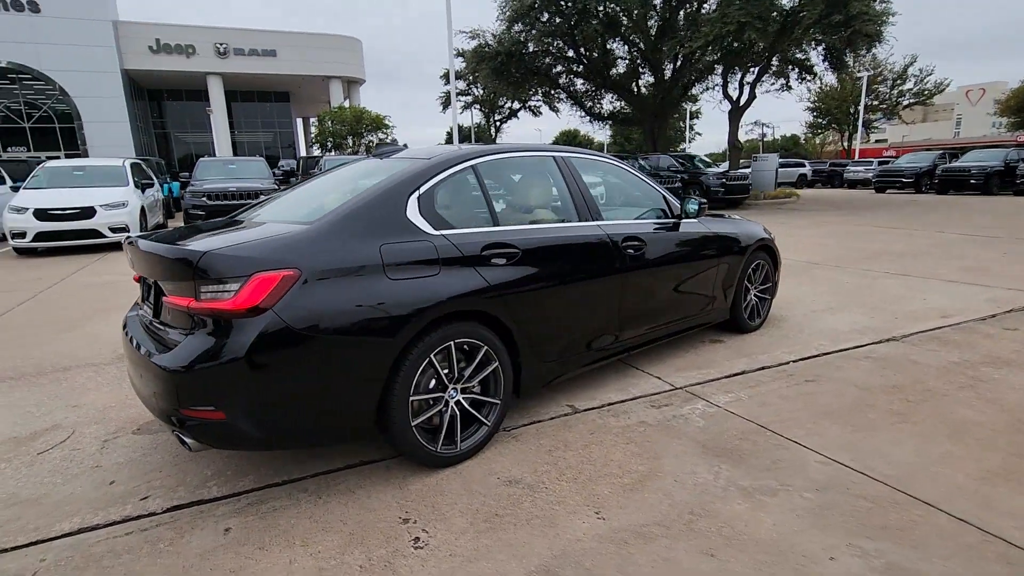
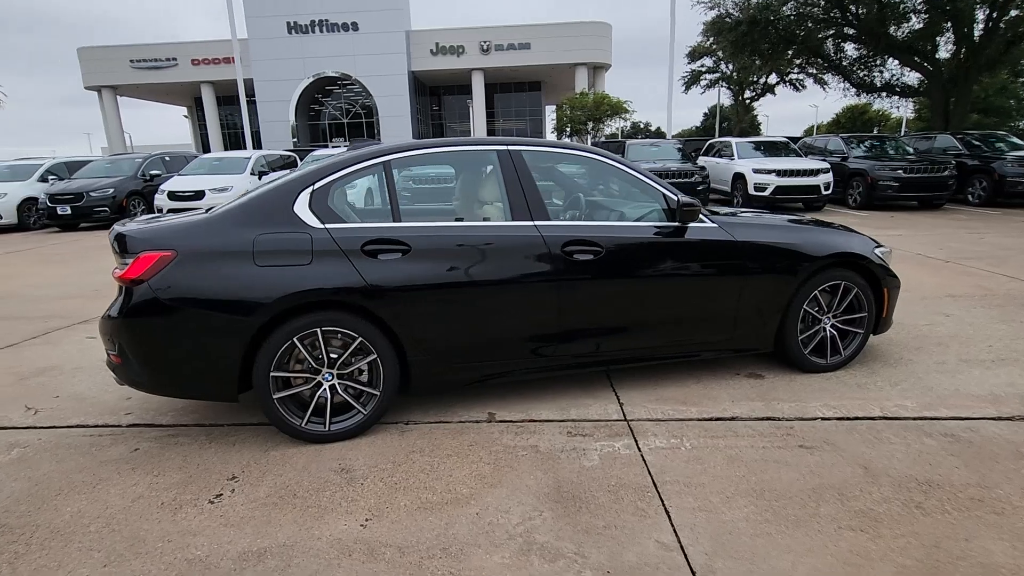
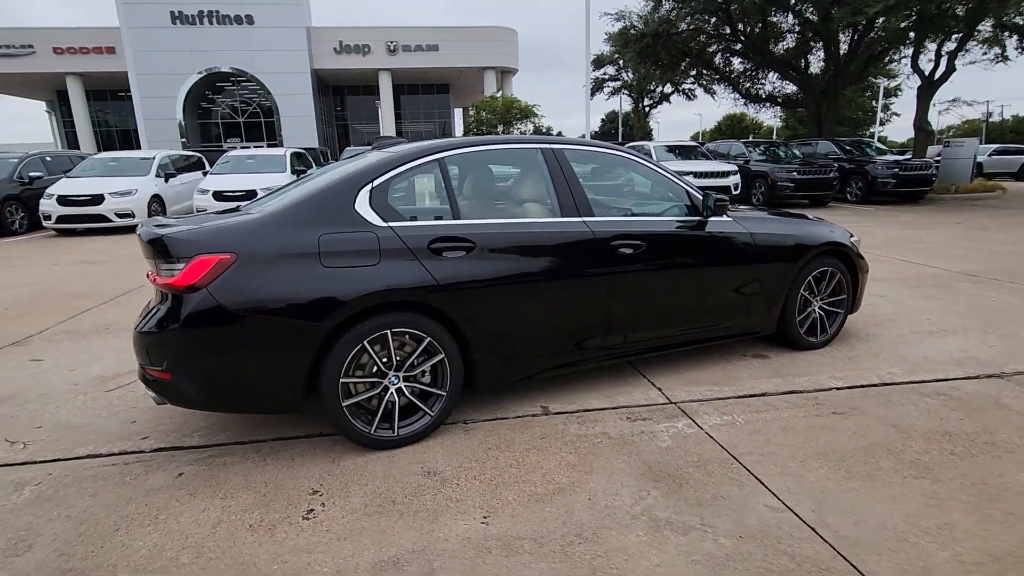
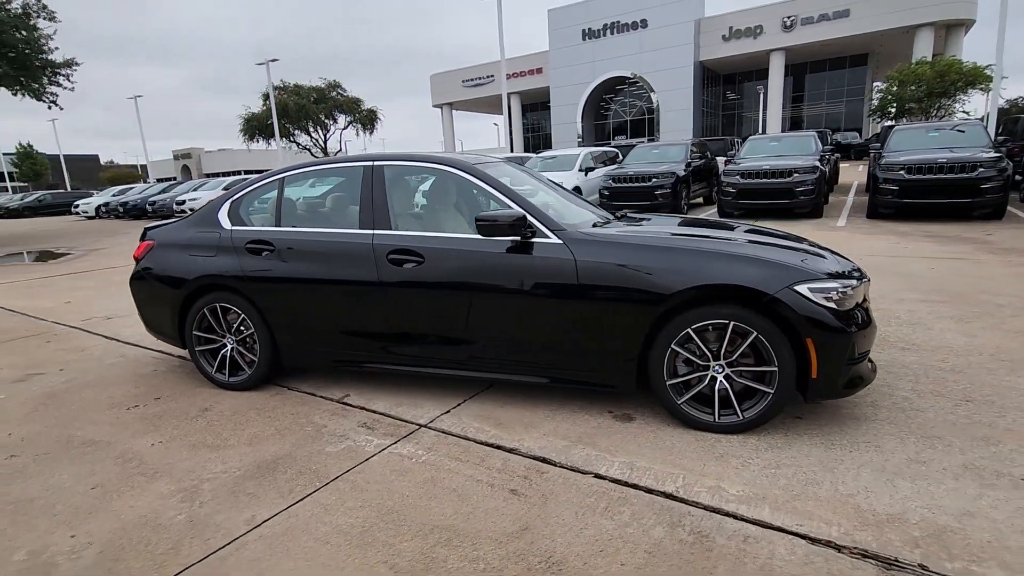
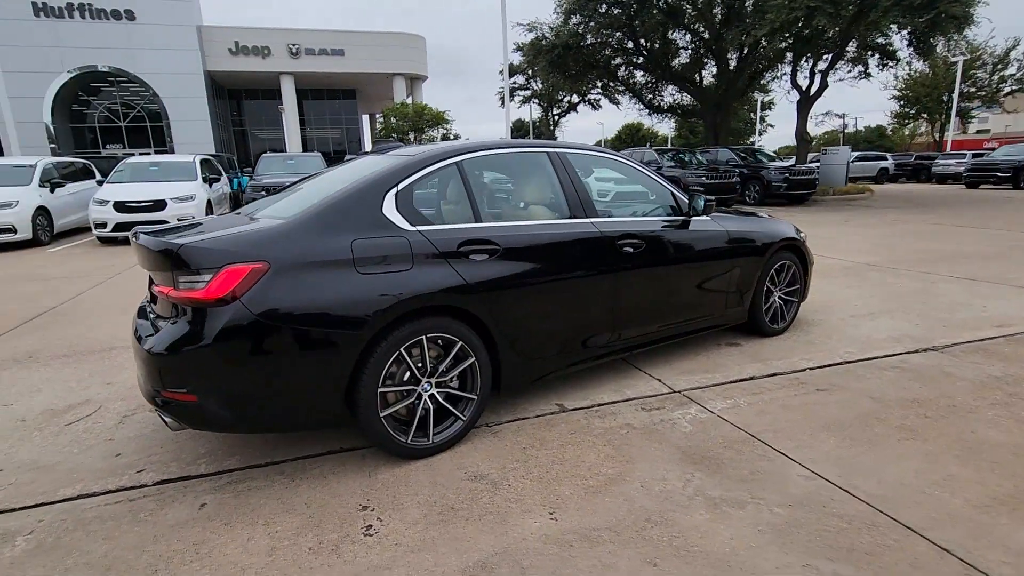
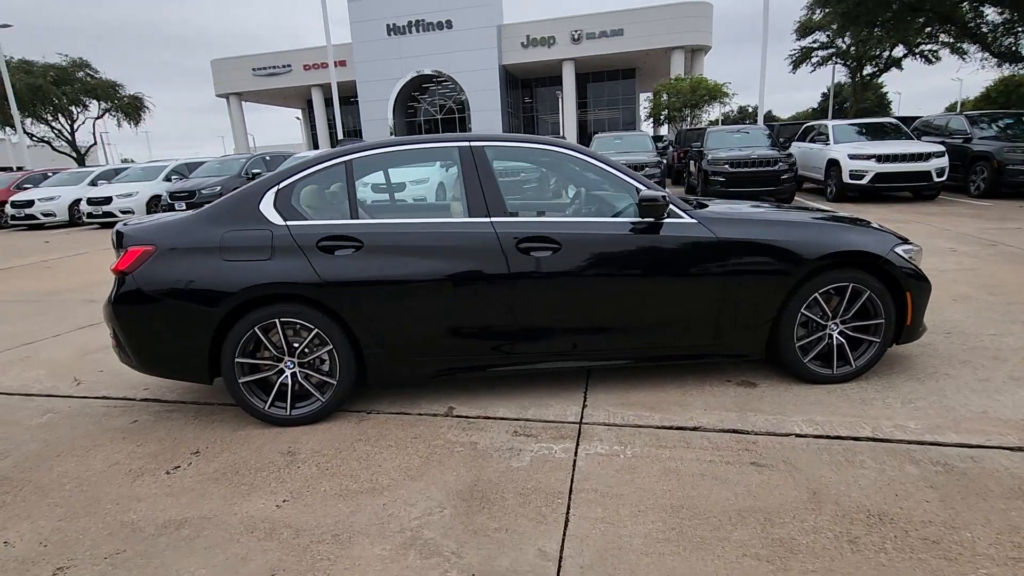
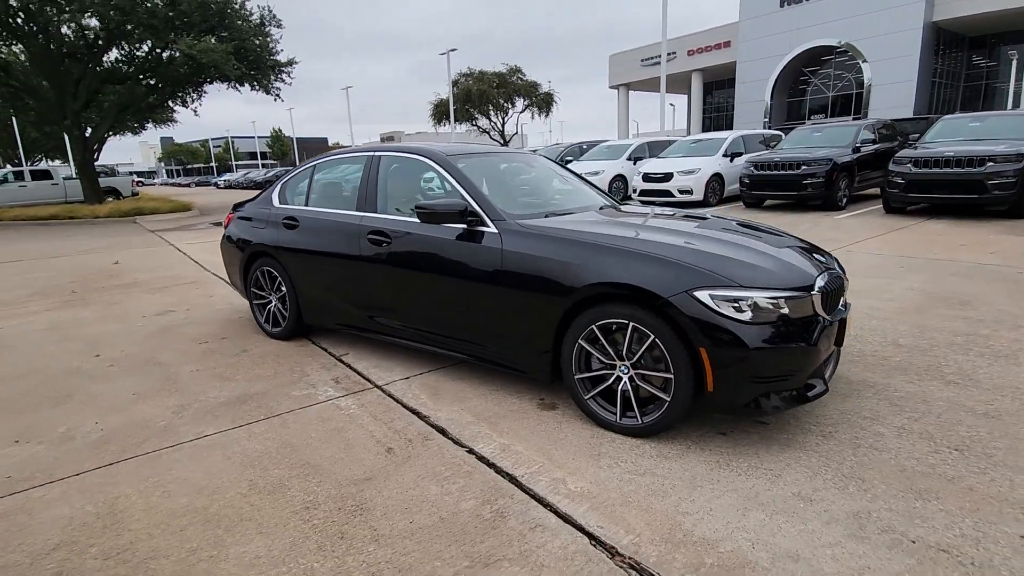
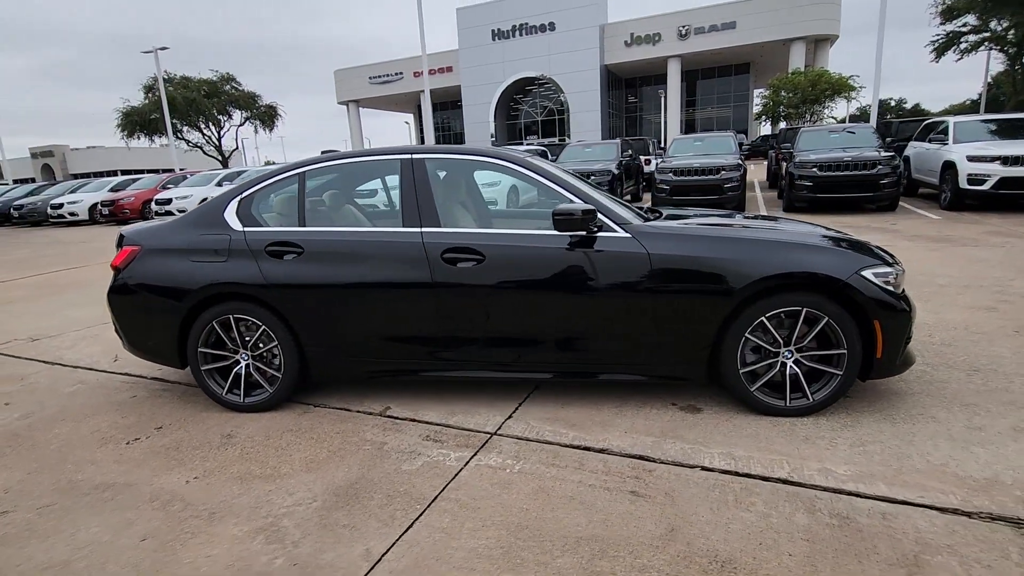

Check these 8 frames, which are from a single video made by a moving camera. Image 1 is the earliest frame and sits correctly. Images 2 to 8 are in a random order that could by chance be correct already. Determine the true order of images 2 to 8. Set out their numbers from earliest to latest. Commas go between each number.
5, 3, 2, 6, 8, 4, 7
